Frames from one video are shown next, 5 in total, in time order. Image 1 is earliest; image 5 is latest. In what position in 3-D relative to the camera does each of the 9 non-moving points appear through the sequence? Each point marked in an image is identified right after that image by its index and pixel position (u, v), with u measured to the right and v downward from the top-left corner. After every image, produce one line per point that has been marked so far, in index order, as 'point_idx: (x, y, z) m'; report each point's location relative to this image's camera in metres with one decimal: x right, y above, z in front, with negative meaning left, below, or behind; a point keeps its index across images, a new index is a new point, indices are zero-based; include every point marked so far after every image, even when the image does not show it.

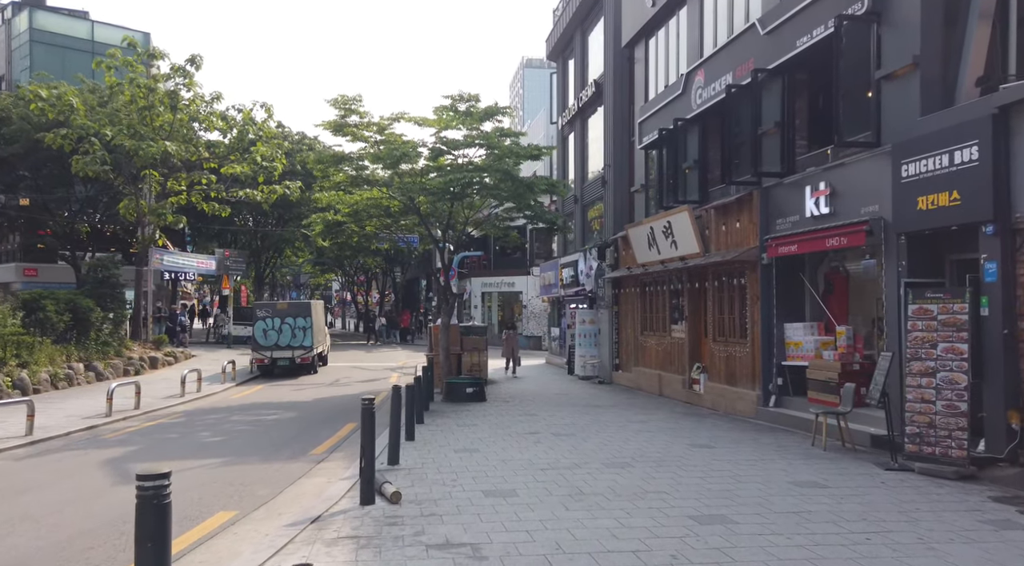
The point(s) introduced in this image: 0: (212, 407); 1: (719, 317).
0: (-6.3, -2.6, +17.1) m
1: (+4.0, -0.7, +15.8) m
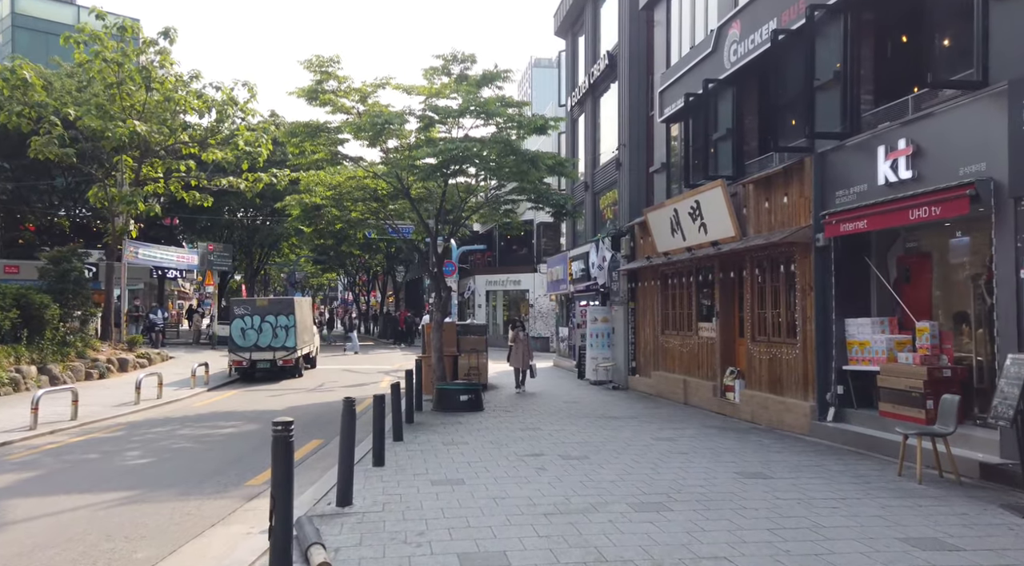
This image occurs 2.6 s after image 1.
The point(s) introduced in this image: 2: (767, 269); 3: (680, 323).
0: (-6.3, -2.5, +14.7) m
1: (+4.0, -0.5, +13.3) m
2: (+4.1, +0.2, +13.1) m
3: (+3.4, -0.8, +16.7) m
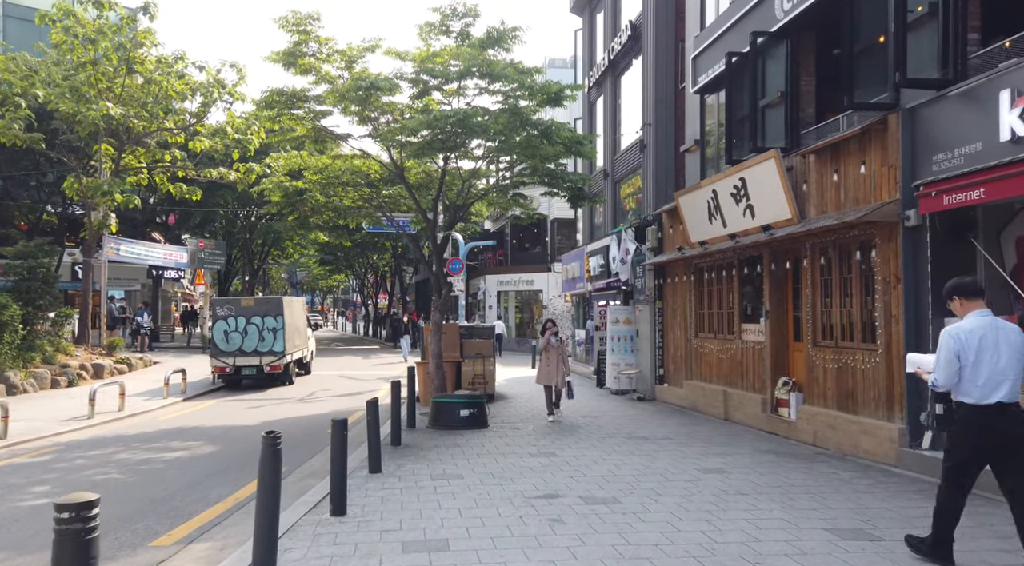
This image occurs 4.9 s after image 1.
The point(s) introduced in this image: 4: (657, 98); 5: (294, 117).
0: (-6.2, -2.4, +12.4) m
1: (+4.2, -0.4, +10.9) m
2: (+4.2, +0.3, +10.6) m
3: (+3.6, -0.7, +14.3) m
4: (+3.2, +4.1, +18.0) m
5: (-4.0, +3.0, +14.8) m
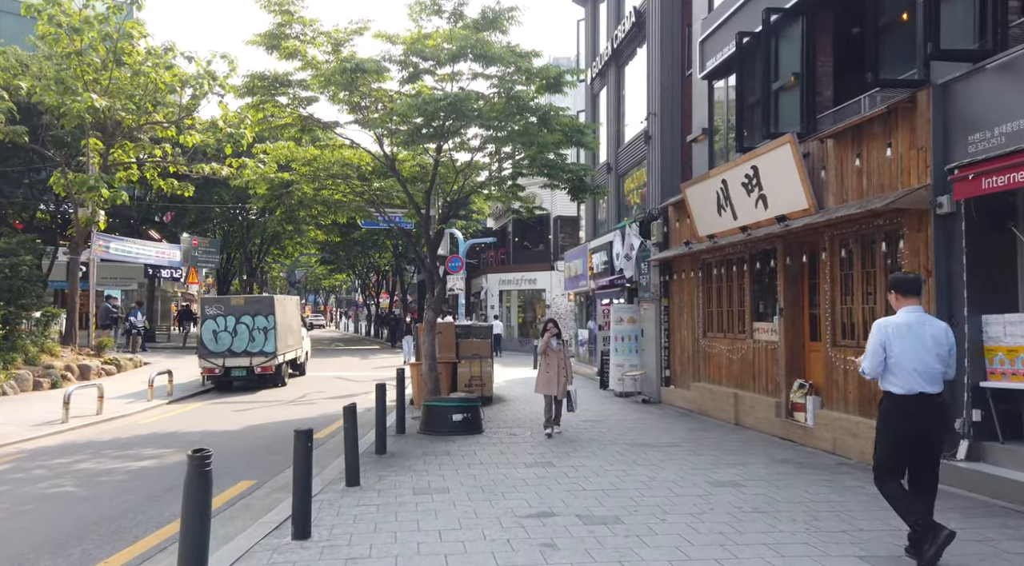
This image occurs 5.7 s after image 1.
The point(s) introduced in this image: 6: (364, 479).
0: (-6.2, -2.3, +11.7) m
1: (+4.1, -0.3, +10.1) m
2: (+4.1, +0.4, +9.8) m
3: (+3.6, -0.7, +13.5) m
4: (+3.2, +4.2, +17.2) m
5: (-4.1, +3.1, +14.1) m
6: (-1.5, -2.0, +8.1) m
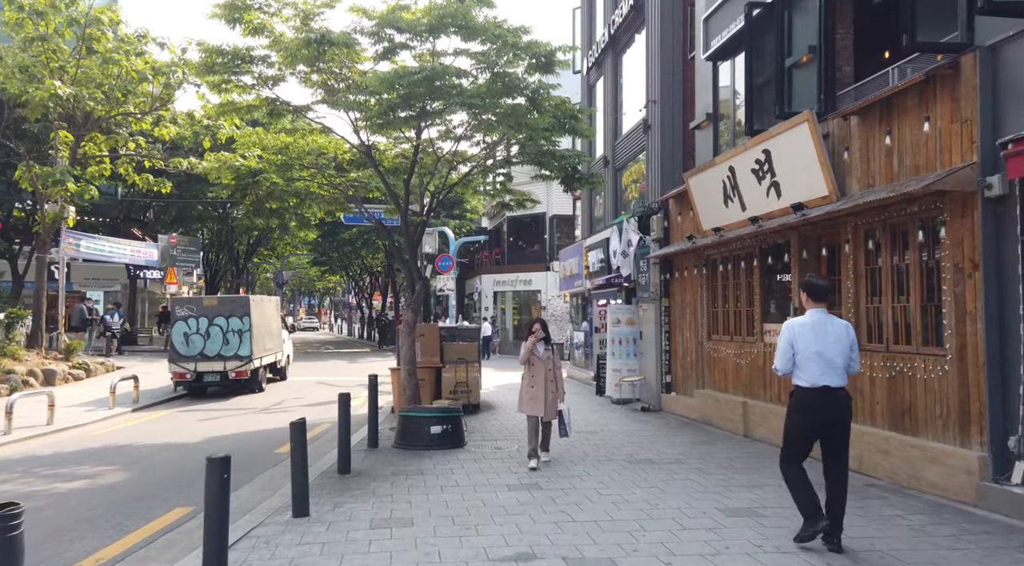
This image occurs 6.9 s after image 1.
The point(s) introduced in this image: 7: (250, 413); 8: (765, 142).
0: (-6.4, -2.3, +10.5) m
1: (+3.9, -0.3, +8.9) m
2: (+4.0, +0.4, +8.6) m
3: (+3.4, -0.6, +12.3) m
4: (+3.0, +4.2, +16.0) m
5: (-4.3, +3.1, +12.9) m
6: (-1.7, -1.9, +6.9) m
7: (-5.3, -2.6, +16.5) m
8: (+3.2, +1.8, +10.3) m
